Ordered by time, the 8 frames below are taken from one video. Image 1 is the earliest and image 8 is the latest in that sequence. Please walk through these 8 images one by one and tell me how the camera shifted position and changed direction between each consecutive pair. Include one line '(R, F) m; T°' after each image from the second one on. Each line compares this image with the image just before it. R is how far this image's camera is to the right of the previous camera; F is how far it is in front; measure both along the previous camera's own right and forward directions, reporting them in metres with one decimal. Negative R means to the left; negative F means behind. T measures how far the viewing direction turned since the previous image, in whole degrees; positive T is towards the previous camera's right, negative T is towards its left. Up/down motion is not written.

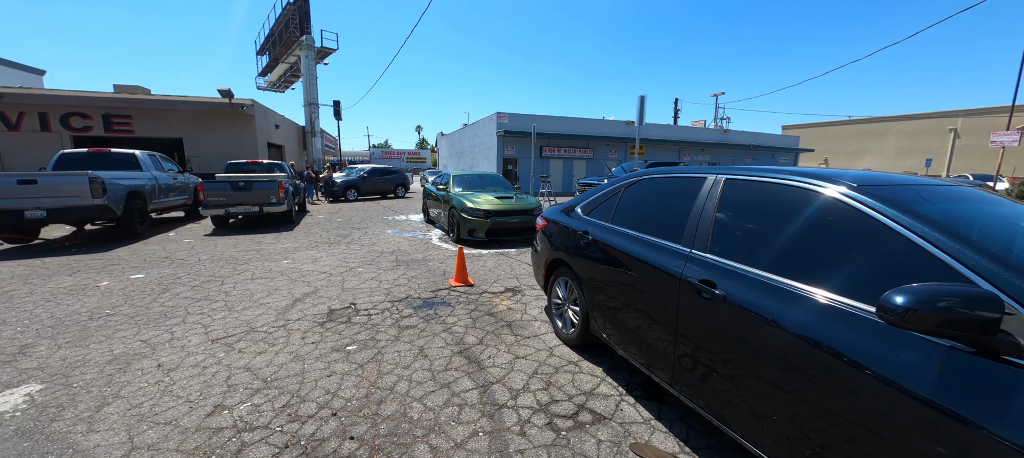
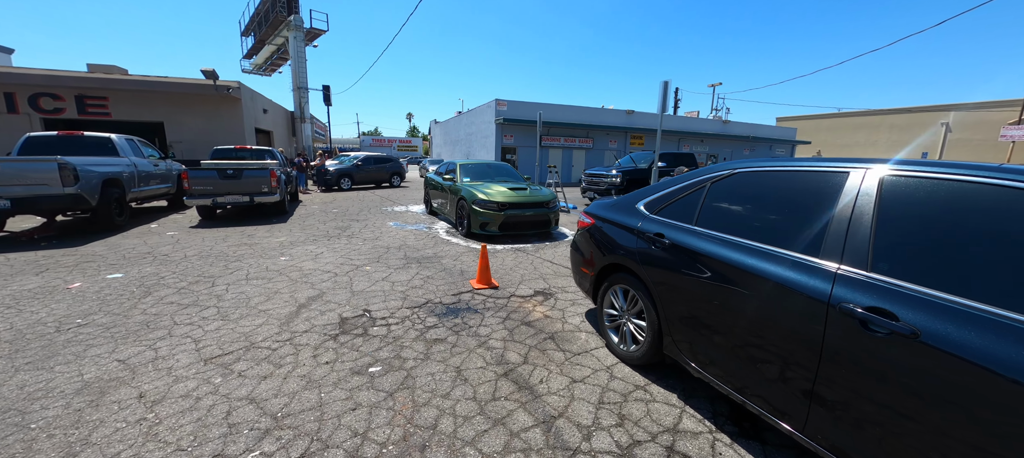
(-0.5, +0.5) m; +1°
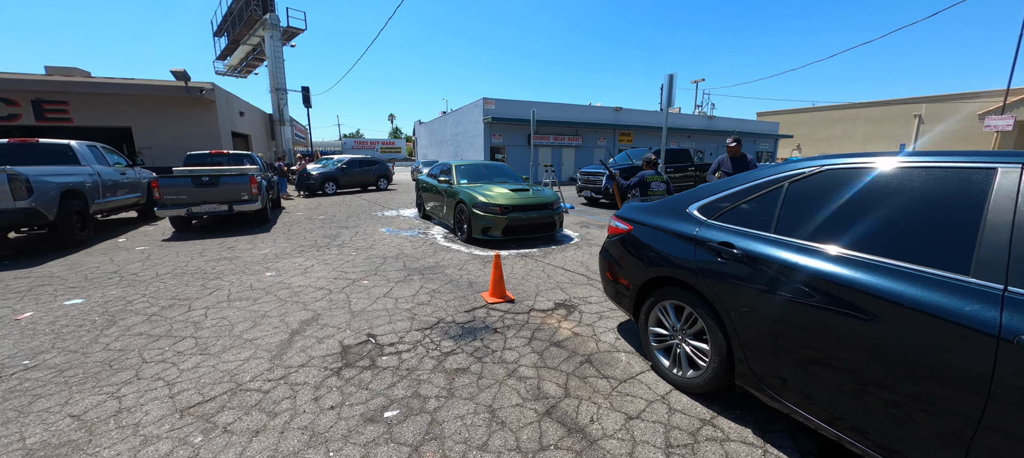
(-0.3, +0.4) m; +2°
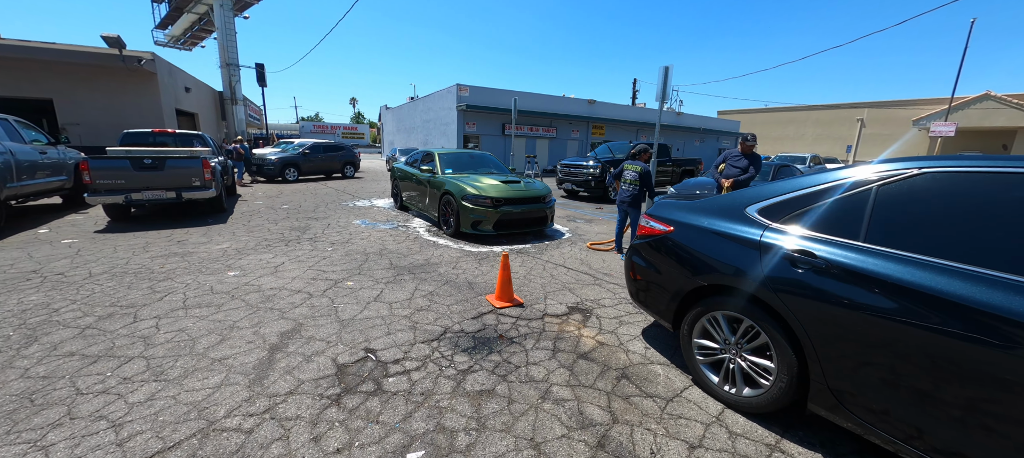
(-0.4, +0.4) m; +5°
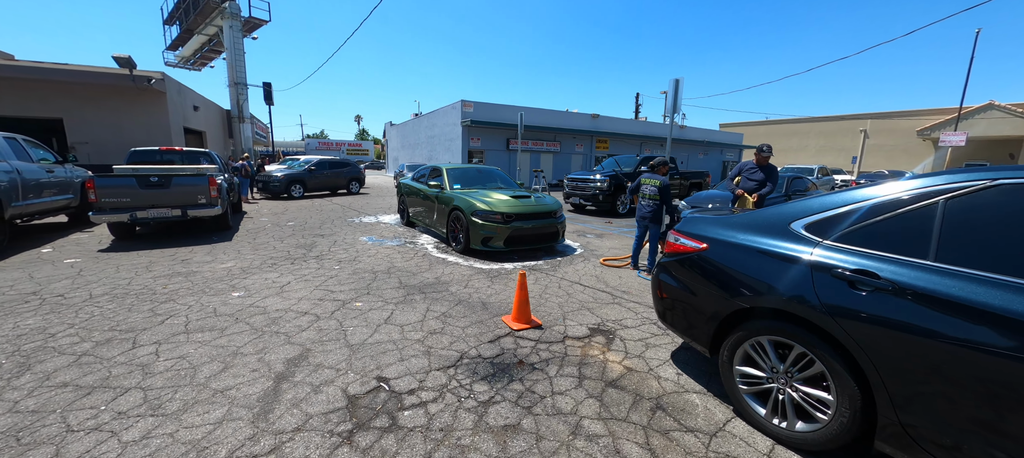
(-0.1, +0.2) m; 0°
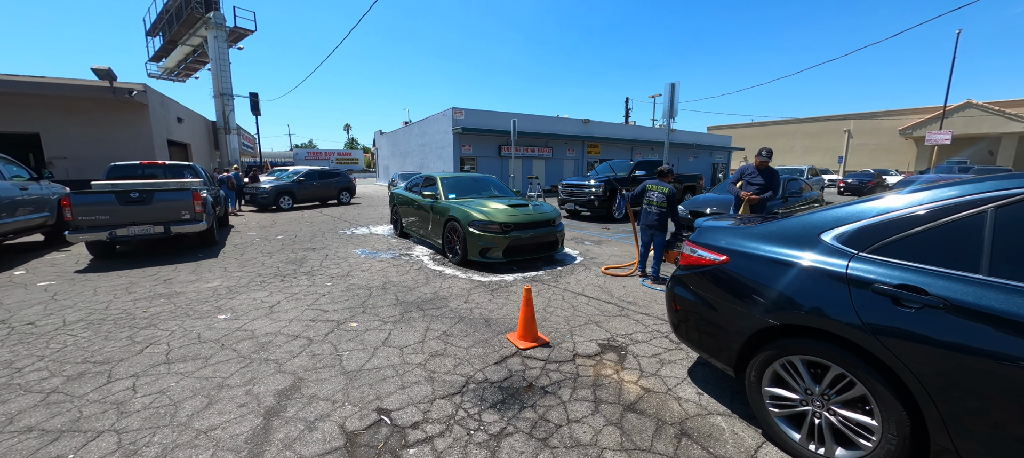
(-0.1, +0.2) m; +1°
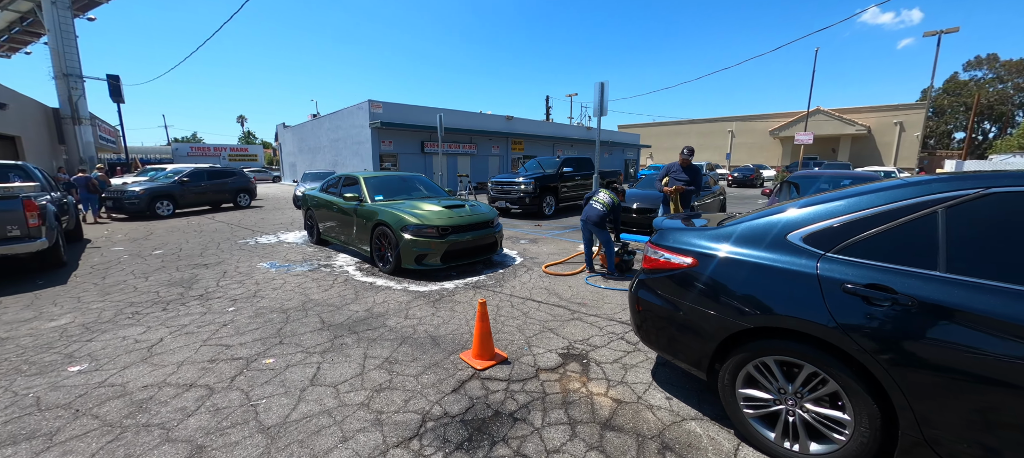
(-0.2, +0.4) m; +11°
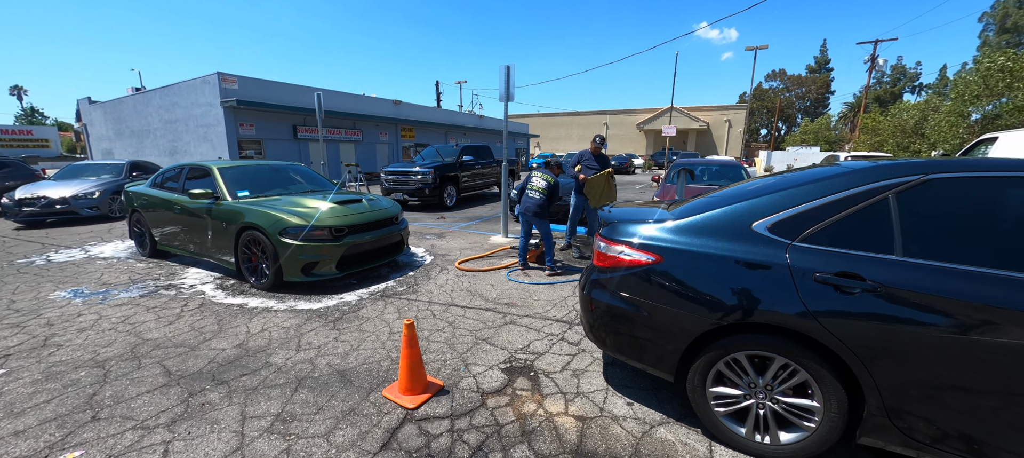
(-0.3, +0.6) m; +16°
